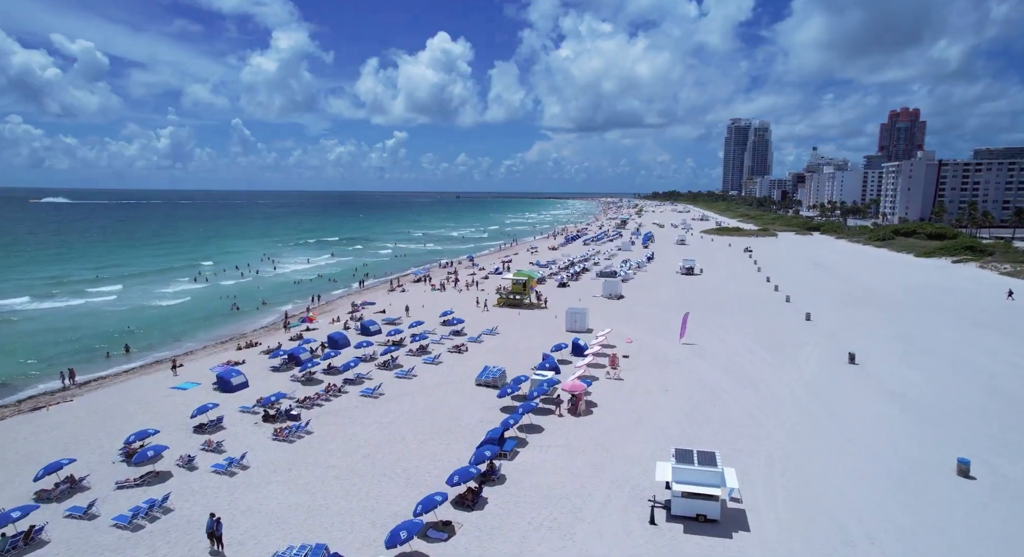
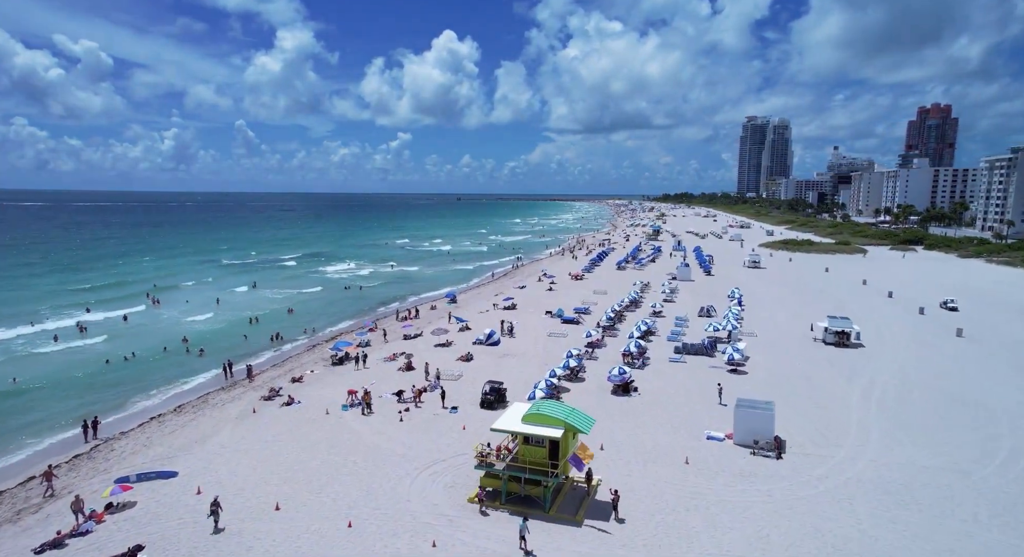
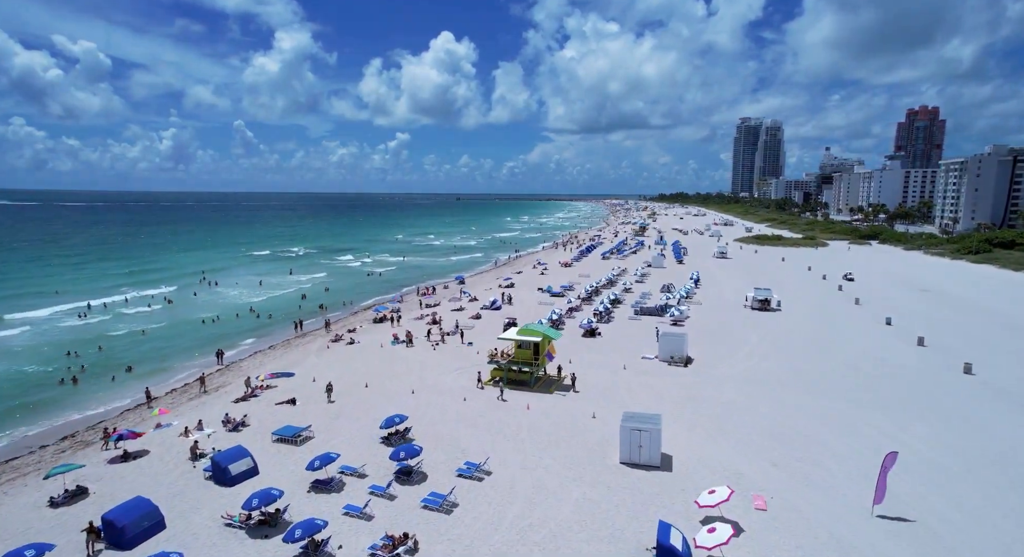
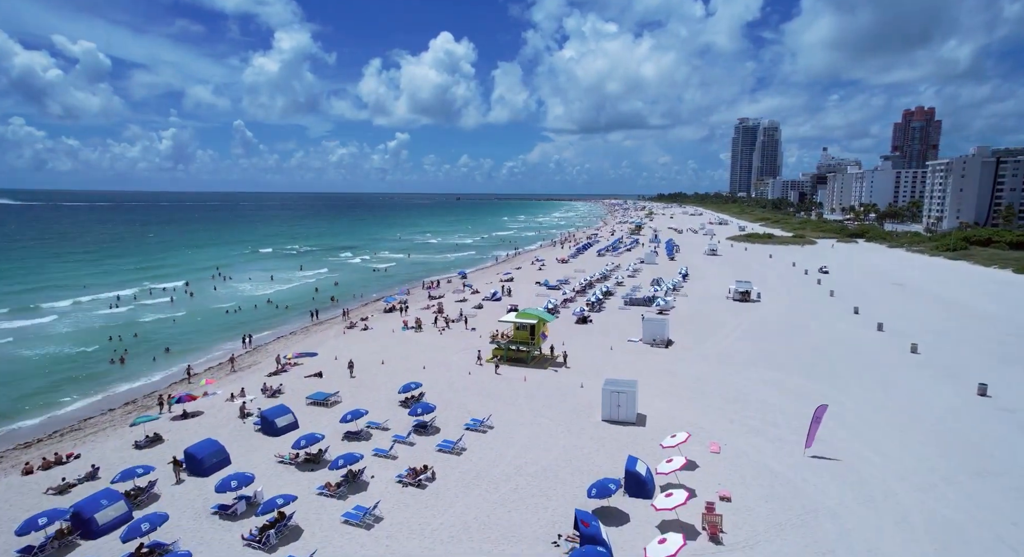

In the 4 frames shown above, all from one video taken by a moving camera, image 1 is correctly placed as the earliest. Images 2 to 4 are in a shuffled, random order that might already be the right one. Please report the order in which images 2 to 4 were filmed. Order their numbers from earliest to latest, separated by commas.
4, 3, 2
